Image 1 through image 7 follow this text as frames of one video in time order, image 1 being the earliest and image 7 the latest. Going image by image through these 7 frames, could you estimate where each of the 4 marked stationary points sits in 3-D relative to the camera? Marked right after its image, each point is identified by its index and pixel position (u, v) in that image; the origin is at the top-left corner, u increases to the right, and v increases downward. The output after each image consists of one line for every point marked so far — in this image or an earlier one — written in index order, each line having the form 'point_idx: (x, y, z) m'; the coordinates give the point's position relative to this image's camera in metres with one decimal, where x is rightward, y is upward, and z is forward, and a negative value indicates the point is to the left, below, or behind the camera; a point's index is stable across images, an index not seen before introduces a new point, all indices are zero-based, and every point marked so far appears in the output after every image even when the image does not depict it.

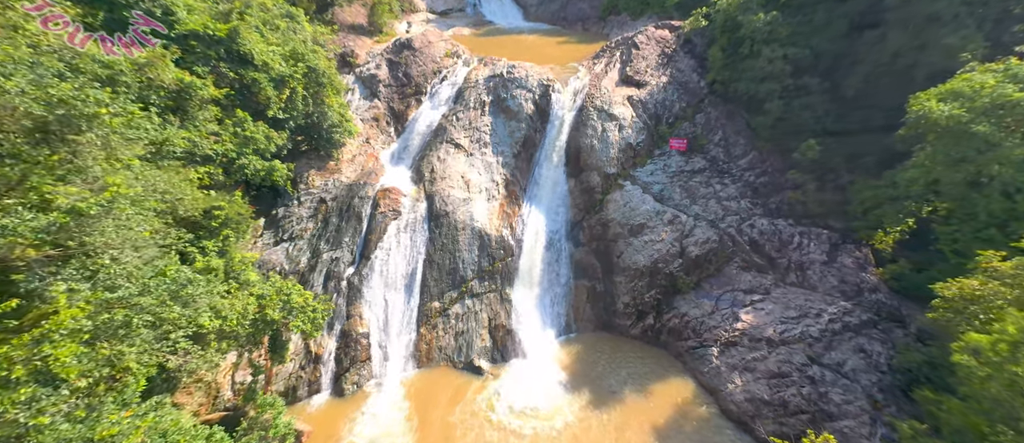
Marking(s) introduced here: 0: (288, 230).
0: (-10.3, -0.2, +18.8) m
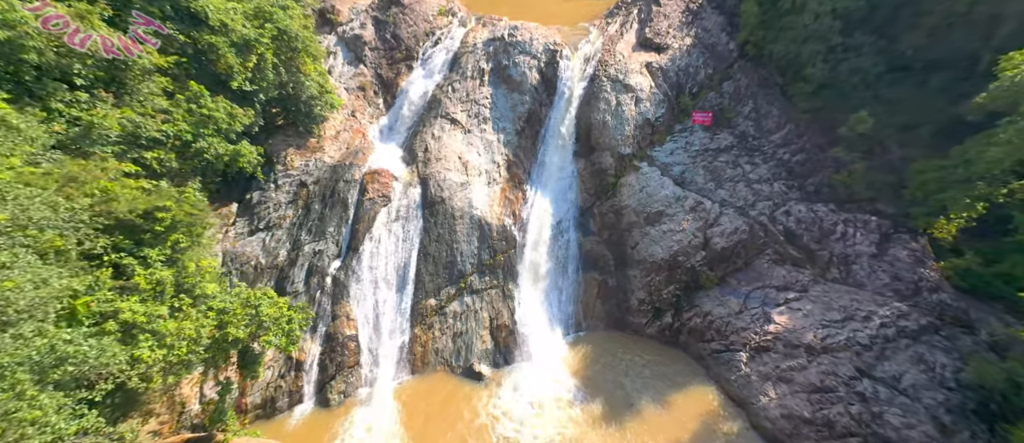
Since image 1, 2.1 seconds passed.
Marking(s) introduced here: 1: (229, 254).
0: (-10.2, +0.3, +16.7) m
1: (-10.7, -1.0, +15.5) m
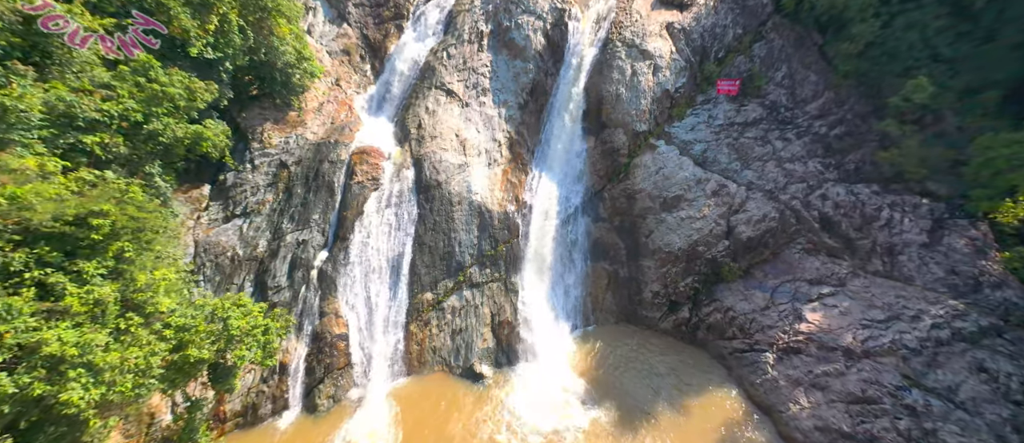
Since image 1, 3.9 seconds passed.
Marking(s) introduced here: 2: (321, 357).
0: (-10.0, +0.7, +15.0) m
1: (-10.5, -0.6, +13.9) m
2: (-6.4, -4.5, +13.7) m
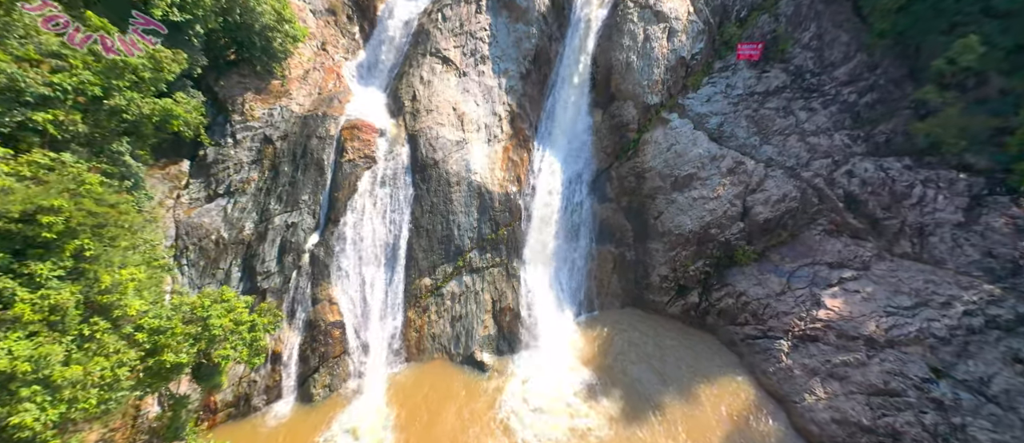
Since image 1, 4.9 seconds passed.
0: (-9.9, +1.4, +14.0) m
1: (-10.5, -0.1, +13.0) m
2: (-6.3, -4.0, +13.1) m
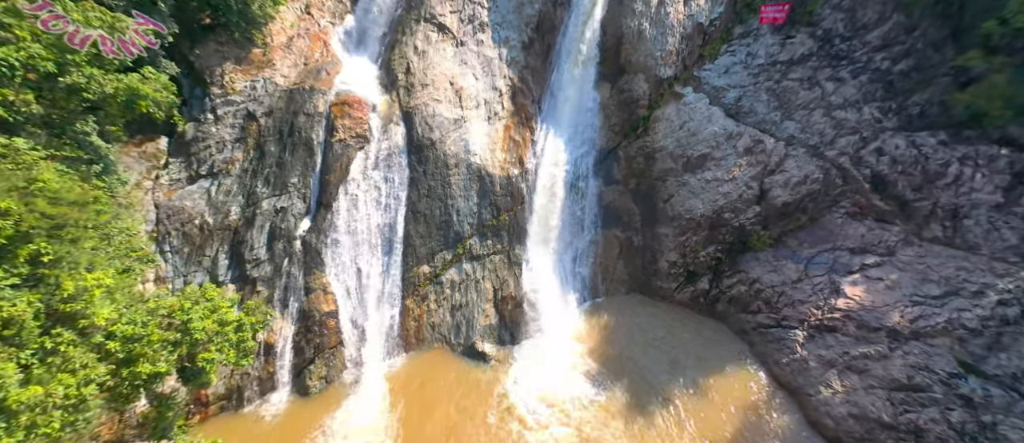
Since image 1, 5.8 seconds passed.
0: (-9.8, +1.9, +13.0) m
1: (-10.4, +0.3, +12.1) m
2: (-6.2, -3.6, +12.5) m
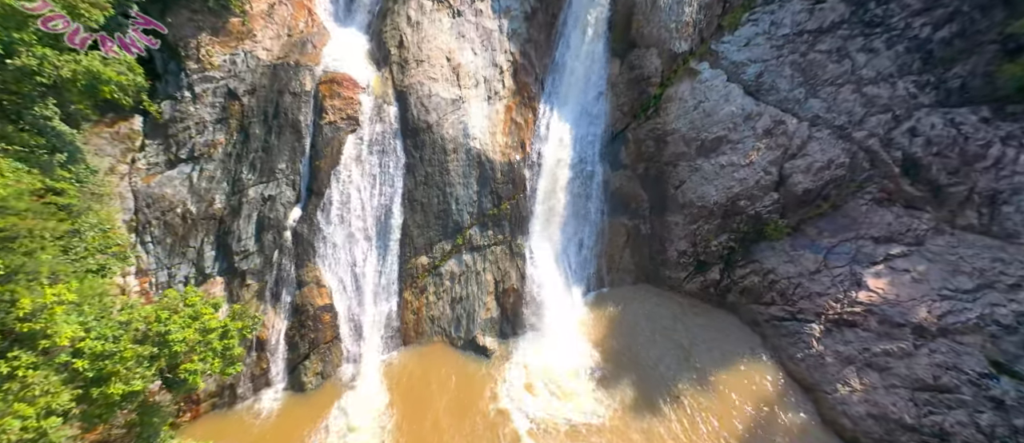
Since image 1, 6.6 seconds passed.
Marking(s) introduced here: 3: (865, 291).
0: (-9.8, +2.1, +12.1) m
1: (-10.3, +0.6, +11.3) m
2: (-6.1, -3.3, +12.0) m
3: (+9.4, -1.9, +10.8) m
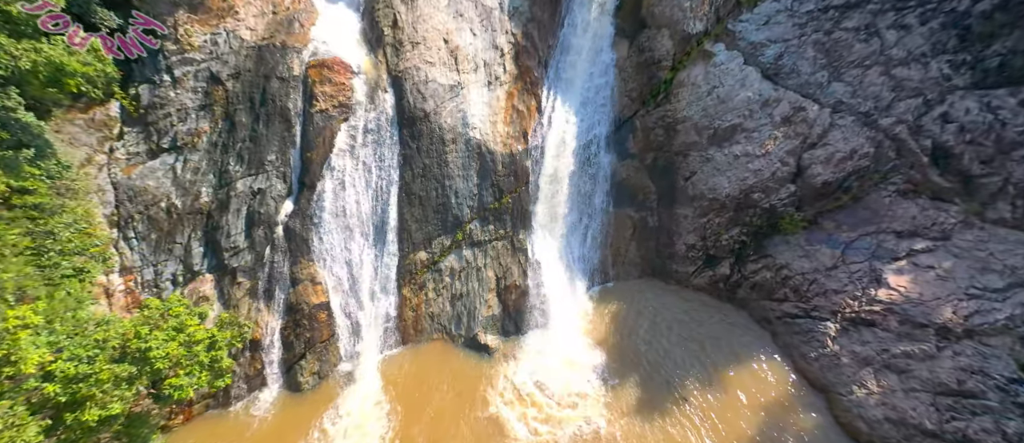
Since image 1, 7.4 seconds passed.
0: (-9.7, +2.2, +11.3) m
1: (-10.2, +0.6, +10.6) m
2: (-6.0, -3.1, +11.5) m
3: (+9.5, -1.8, +10.3) m
